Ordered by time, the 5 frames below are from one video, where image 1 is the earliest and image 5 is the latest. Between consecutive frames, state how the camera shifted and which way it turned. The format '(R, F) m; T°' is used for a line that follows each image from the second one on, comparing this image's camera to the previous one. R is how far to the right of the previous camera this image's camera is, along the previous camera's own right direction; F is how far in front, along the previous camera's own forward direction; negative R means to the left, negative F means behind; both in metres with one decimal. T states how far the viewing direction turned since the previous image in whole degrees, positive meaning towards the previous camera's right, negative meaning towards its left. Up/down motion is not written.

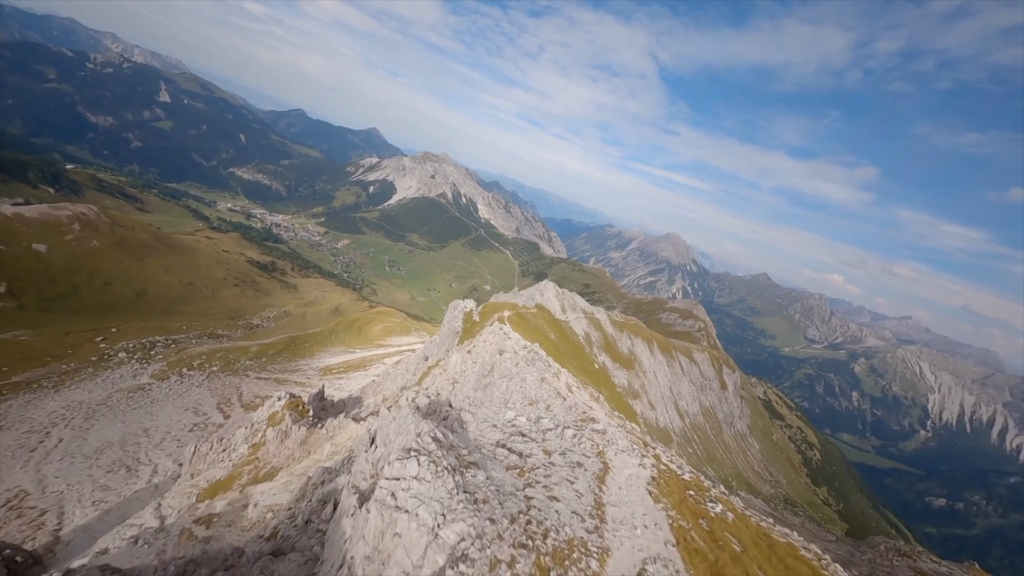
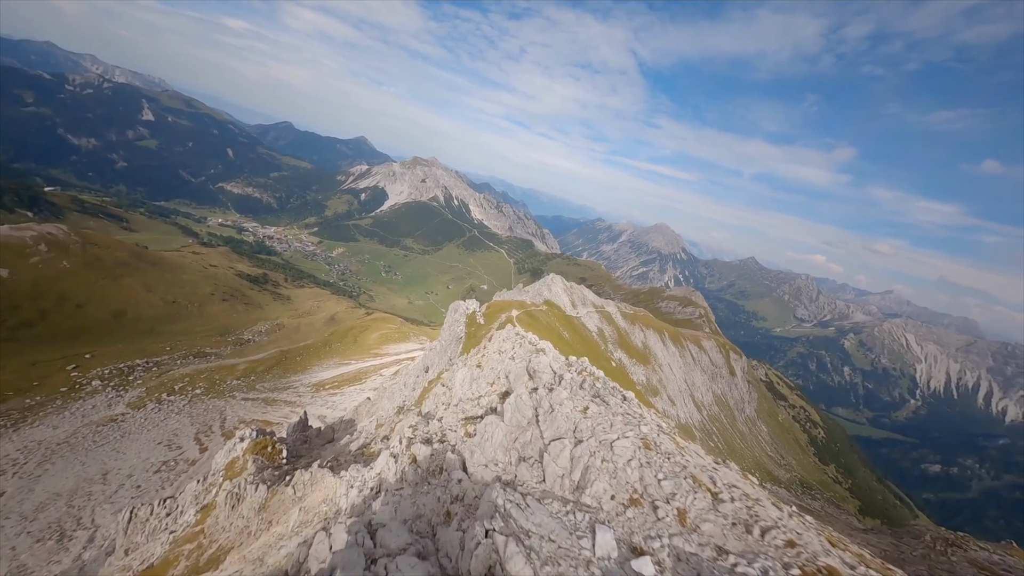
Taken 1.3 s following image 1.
(-1.7, +9.9) m; 0°
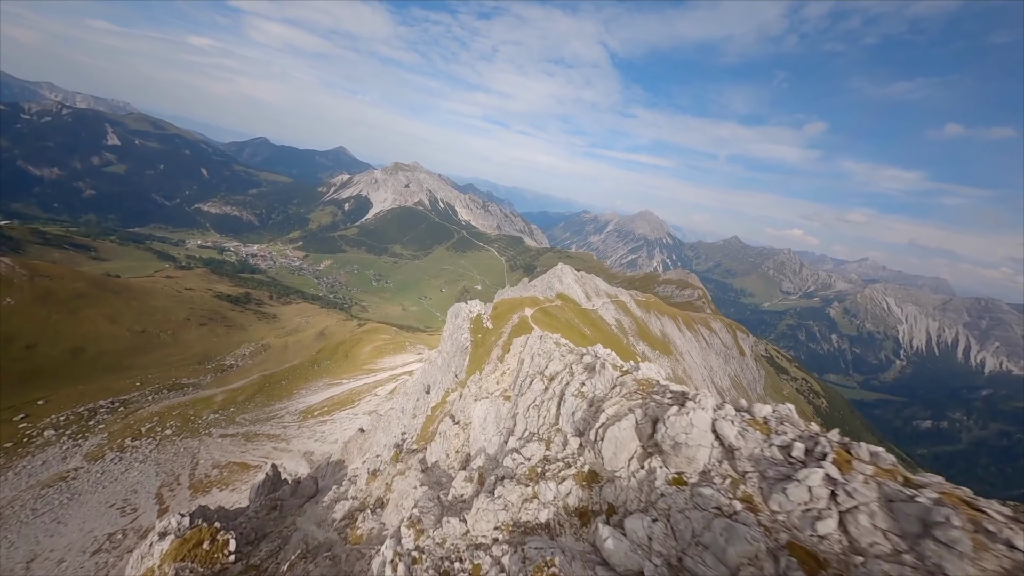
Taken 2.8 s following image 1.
(-2.6, +12.4) m; +1°
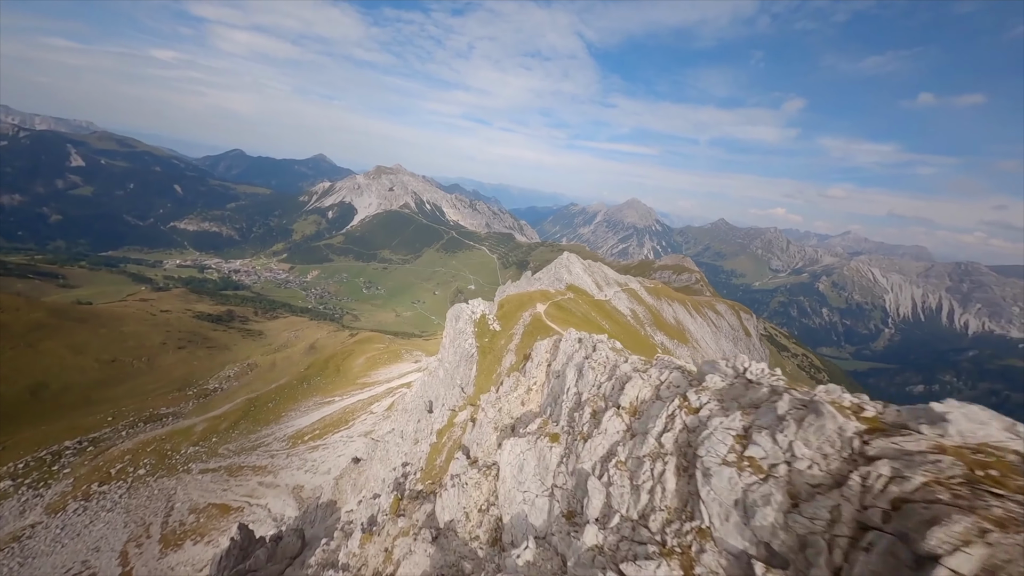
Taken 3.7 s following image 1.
(-2.1, +9.0) m; +1°
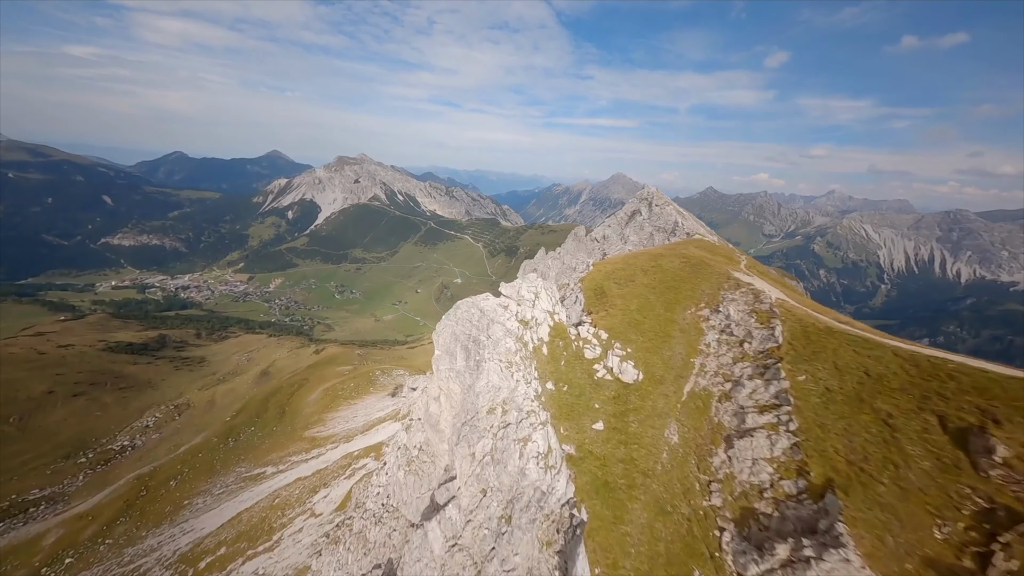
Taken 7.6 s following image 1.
(-6.3, +38.5) m; +2°
